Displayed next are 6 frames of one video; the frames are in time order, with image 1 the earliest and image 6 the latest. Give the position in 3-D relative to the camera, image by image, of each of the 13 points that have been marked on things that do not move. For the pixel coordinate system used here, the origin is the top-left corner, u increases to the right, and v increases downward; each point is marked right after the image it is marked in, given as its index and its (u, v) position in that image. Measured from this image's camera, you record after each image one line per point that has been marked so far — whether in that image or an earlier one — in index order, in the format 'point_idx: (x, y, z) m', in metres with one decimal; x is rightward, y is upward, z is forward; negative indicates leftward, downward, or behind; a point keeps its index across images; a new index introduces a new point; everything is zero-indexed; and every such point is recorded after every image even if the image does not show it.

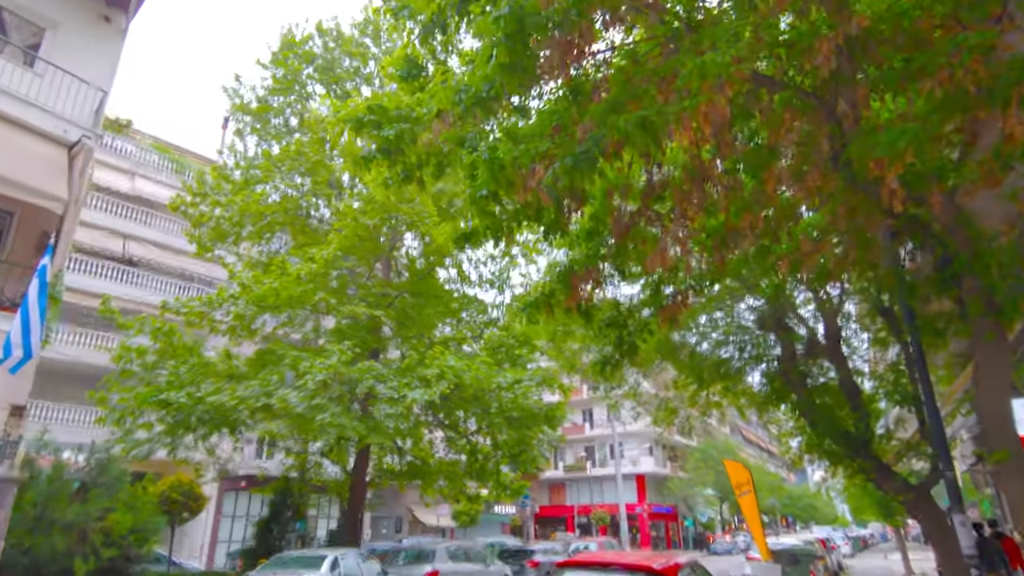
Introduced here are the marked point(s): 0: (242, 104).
0: (-6.9, +4.7, +15.9) m
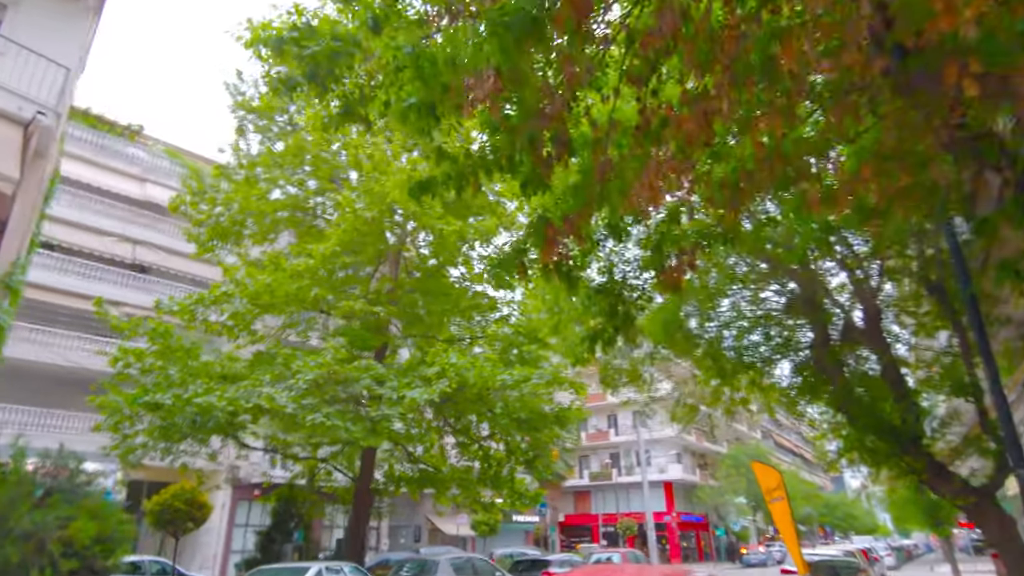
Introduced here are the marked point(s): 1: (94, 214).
0: (-6.7, +4.7, +15.5) m
1: (-13.0, +2.3, +19.1) m
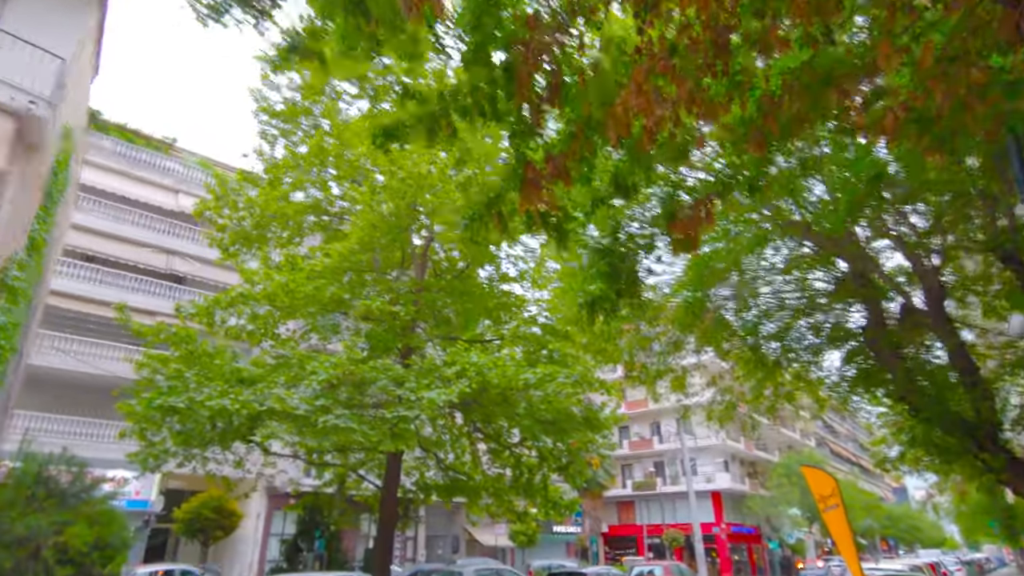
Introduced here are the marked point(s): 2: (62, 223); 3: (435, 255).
0: (-6.1, +4.5, +15.4) m
1: (-12.1, +2.0, +19.4) m
2: (-8.5, +1.2, +11.8) m
3: (-1.6, +0.7, +13.4) m
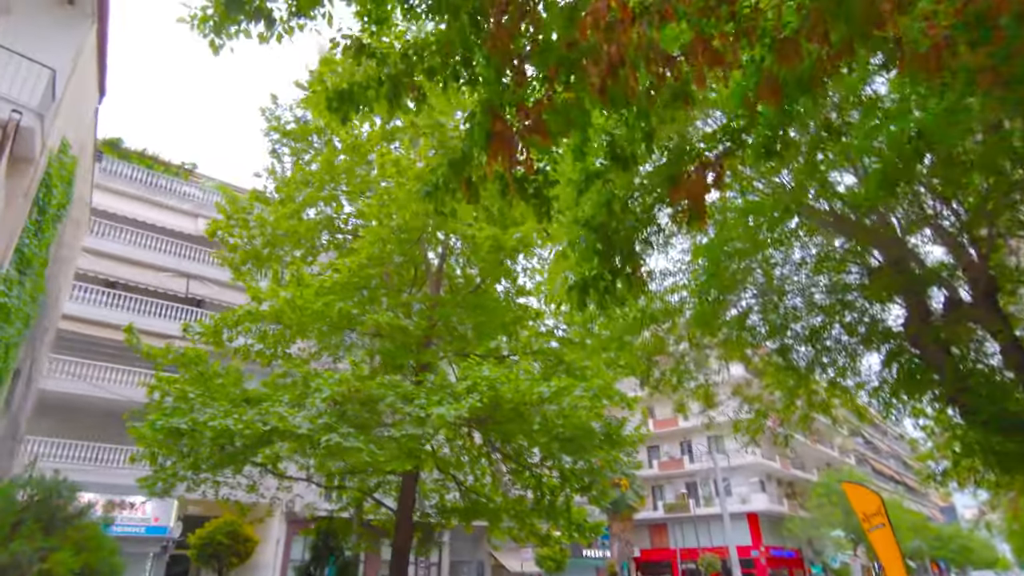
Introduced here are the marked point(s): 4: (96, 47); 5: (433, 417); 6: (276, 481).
0: (-5.8, +4.0, +15.4) m
1: (-11.5, +1.2, +19.5) m
2: (-8.3, +0.8, +11.7) m
3: (-1.3, +0.4, +13.1) m
4: (-5.8, +3.4, +8.7) m
5: (-1.1, -1.9, +9.0) m
6: (-5.4, -4.4, +14.2) m
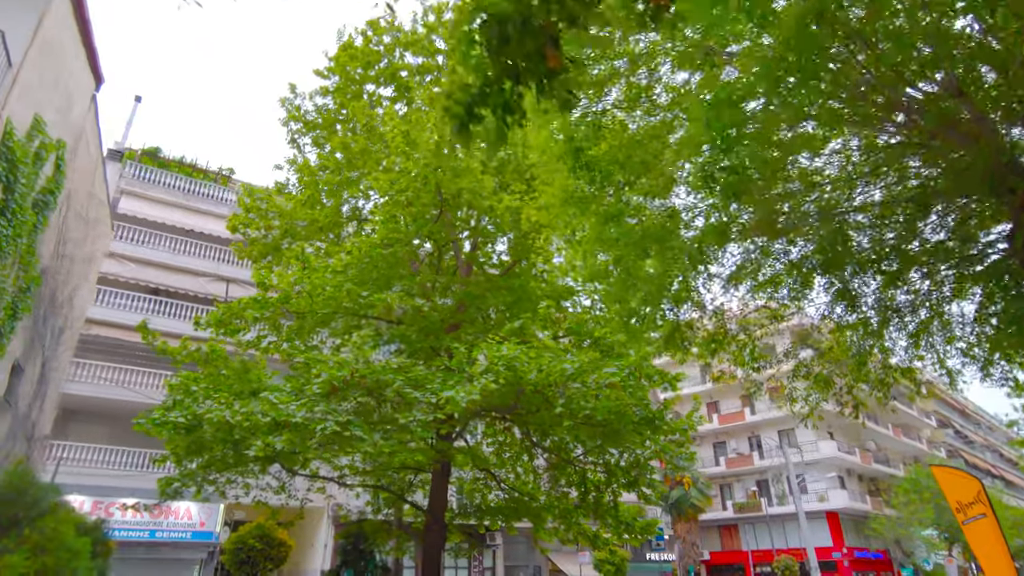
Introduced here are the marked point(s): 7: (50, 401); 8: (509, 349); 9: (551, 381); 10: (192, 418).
0: (-5.2, +4.2, +14.9) m
1: (-10.4, +1.0, +19.5) m
2: (-7.8, +0.8, +11.5) m
3: (-0.7, +0.7, +12.1) m
4: (-5.8, +3.5, +8.2) m
5: (-0.9, -1.5, +8.0) m
6: (-4.5, -4.3, +13.6) m
7: (-8.2, -2.0, +11.0) m
8: (0.0, -0.9, +8.3) m
9: (+0.5, -1.3, +8.3) m
10: (-4.4, -1.8, +8.6) m
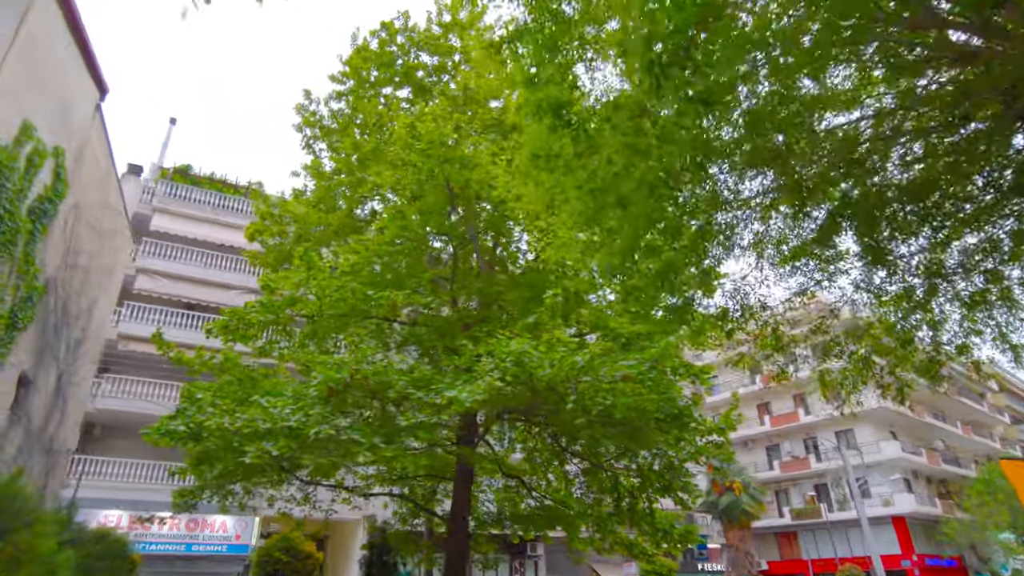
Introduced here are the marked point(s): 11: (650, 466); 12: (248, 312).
0: (-4.8, +4.0, +14.8) m
1: (-9.5, +0.6, +19.7) m
2: (-7.5, +0.6, +11.5) m
3: (-0.4, +0.8, +11.6) m
4: (-5.8, +3.4, +8.1) m
5: (-0.7, -1.4, +7.5) m
6: (-3.8, -4.4, +13.3) m
7: (-7.8, -2.2, +11.0) m
8: (+0.1, -0.7, +7.8) m
9: (+0.7, -1.1, +7.7) m
10: (-4.2, -1.9, +8.3) m
11: (+2.5, -3.3, +11.5) m
12: (-4.3, -0.5, +10.5) m
